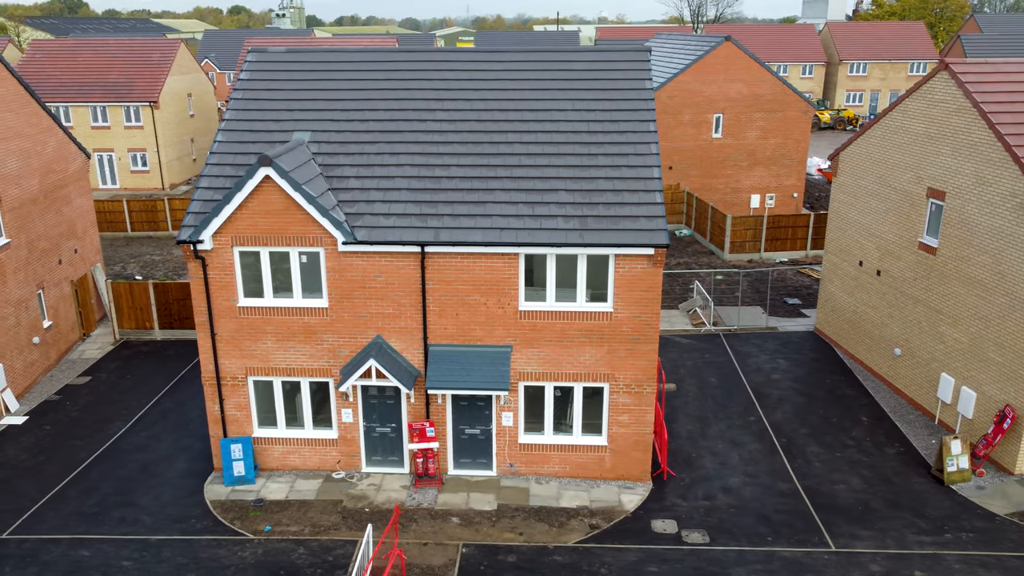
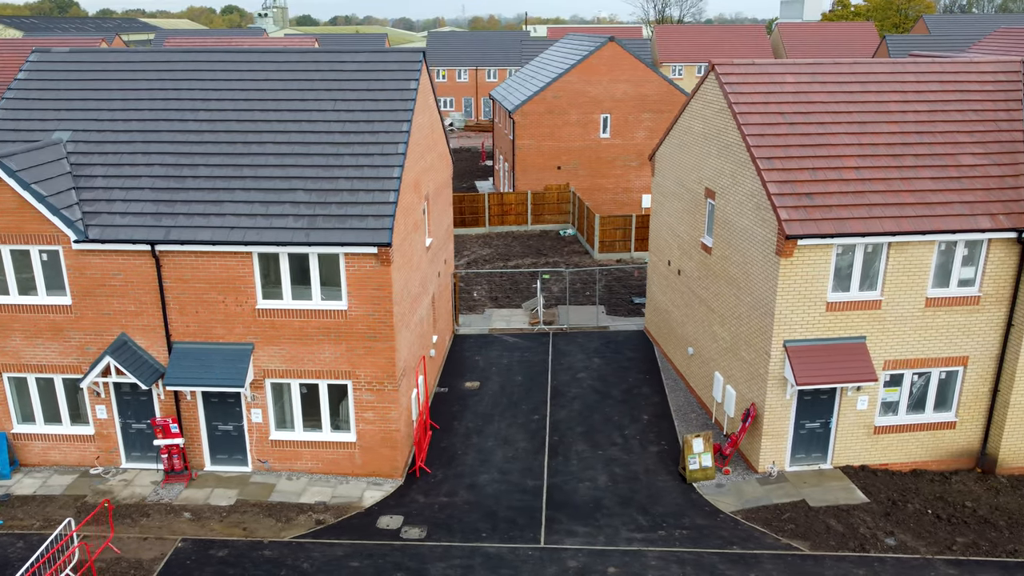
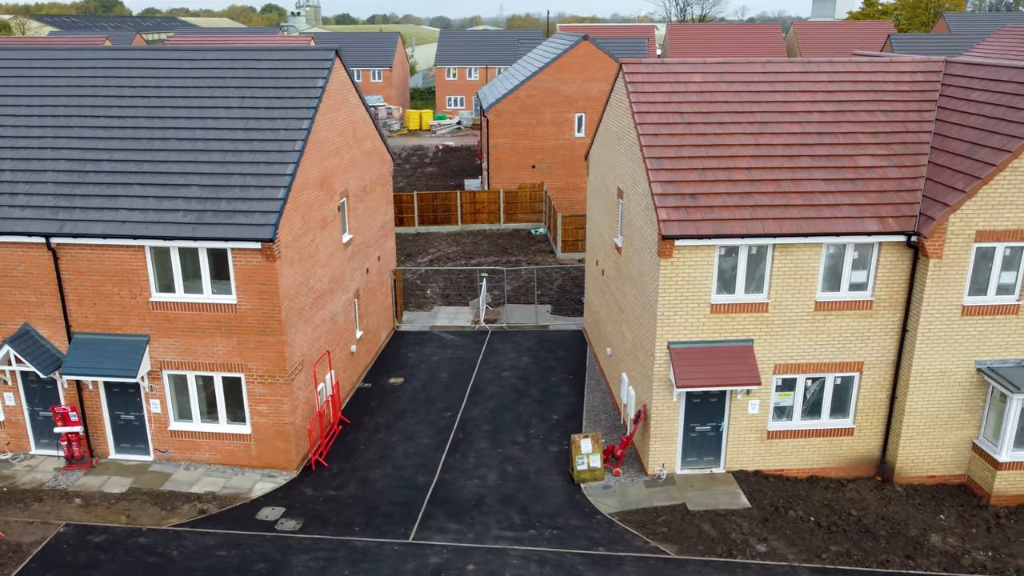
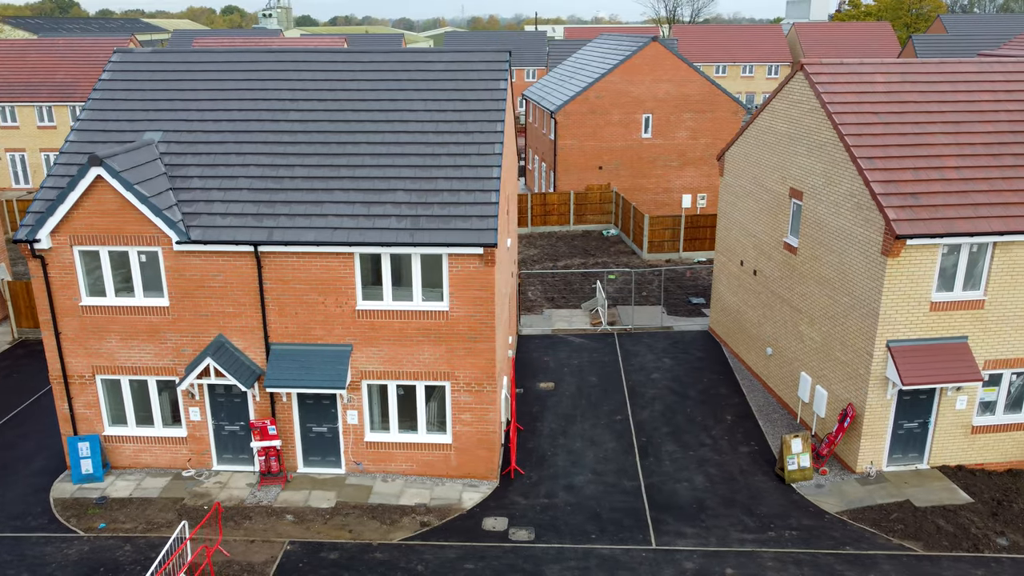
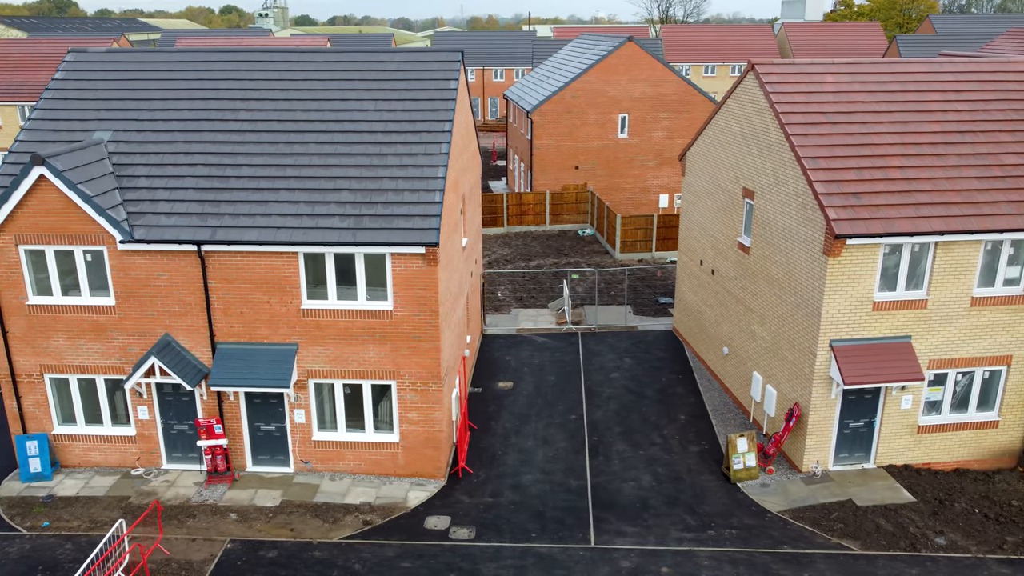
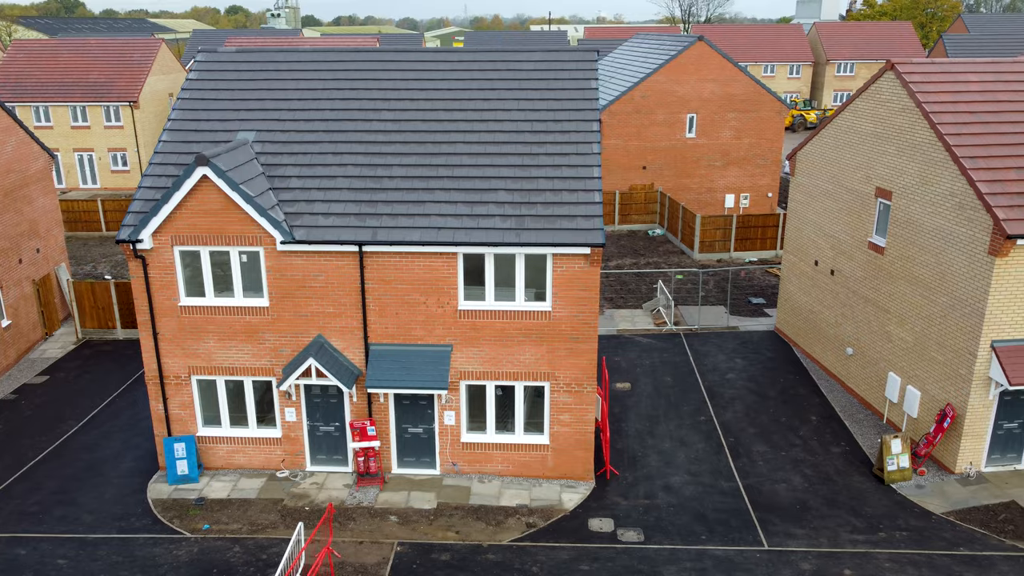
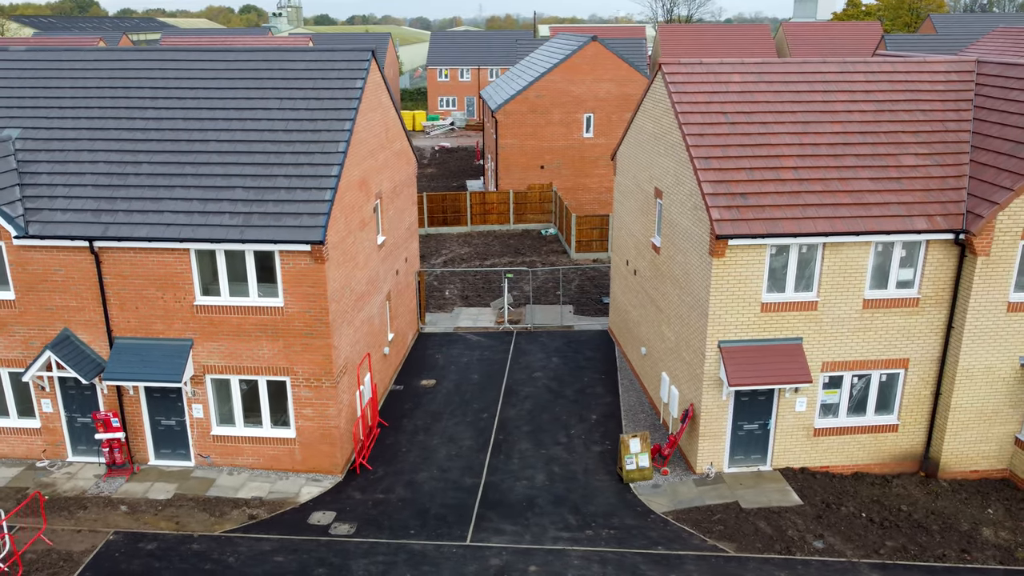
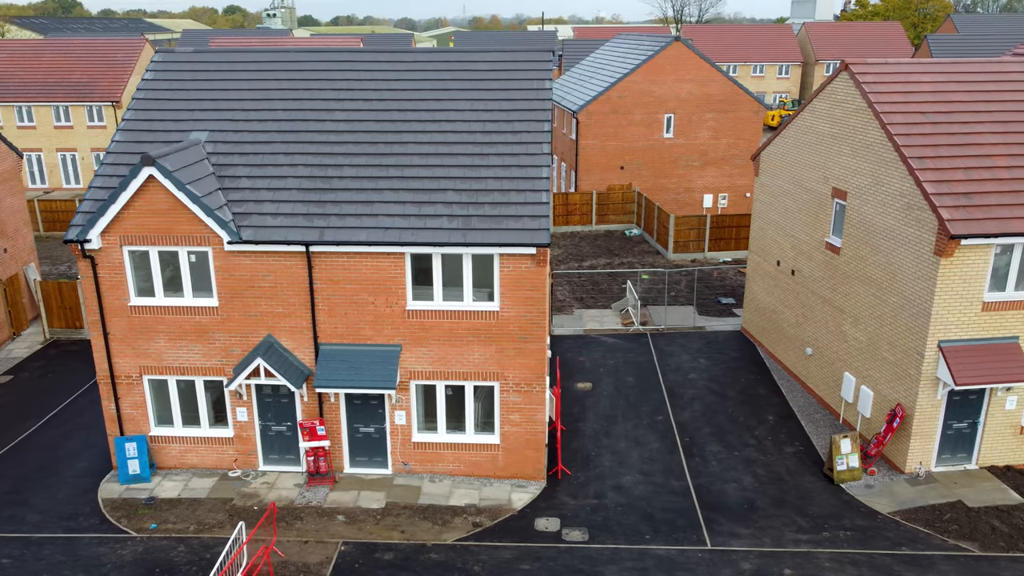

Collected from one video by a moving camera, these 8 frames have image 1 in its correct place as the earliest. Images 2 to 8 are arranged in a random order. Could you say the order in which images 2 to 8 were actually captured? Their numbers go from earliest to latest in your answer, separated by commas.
6, 8, 4, 5, 2, 7, 3
